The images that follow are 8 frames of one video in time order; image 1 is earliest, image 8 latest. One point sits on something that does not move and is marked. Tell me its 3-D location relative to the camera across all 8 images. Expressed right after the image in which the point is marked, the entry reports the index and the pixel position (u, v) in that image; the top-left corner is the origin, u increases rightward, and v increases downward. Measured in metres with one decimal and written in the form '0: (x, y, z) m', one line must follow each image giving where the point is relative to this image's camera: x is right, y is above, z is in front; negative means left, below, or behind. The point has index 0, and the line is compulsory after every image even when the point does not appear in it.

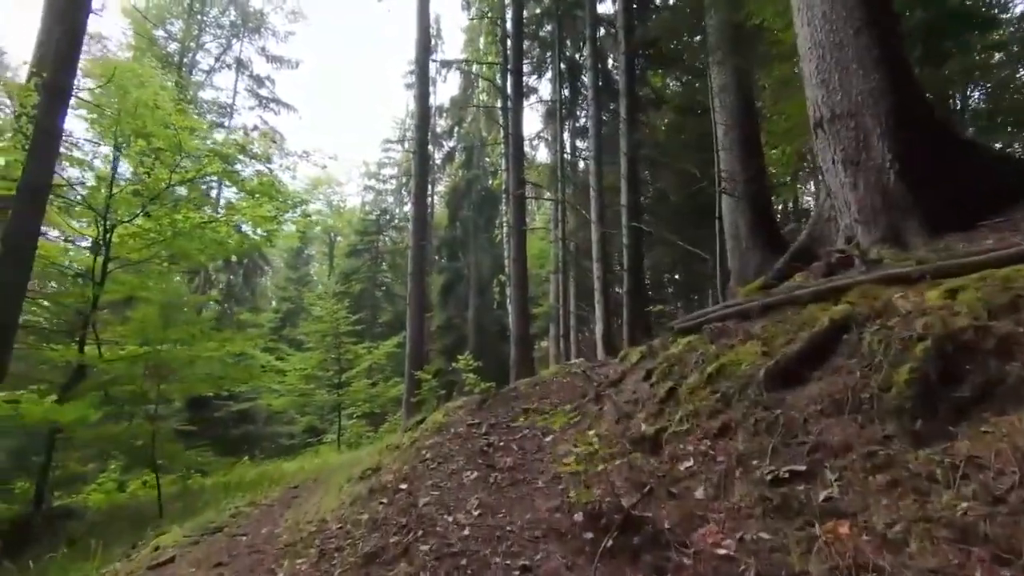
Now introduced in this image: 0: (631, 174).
0: (+2.2, +2.1, +12.3) m
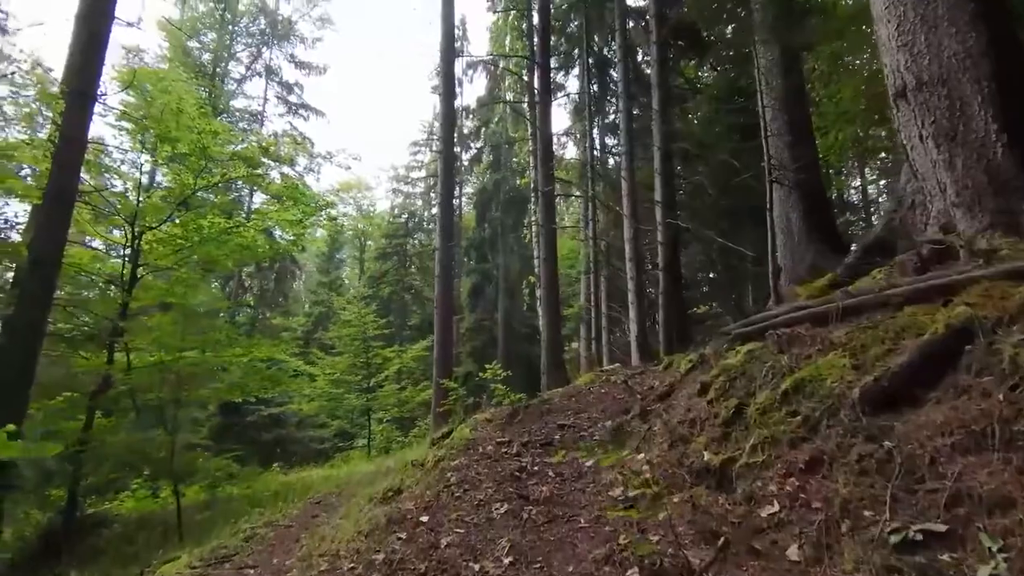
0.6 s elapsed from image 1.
0: (+2.7, +2.1, +11.8) m
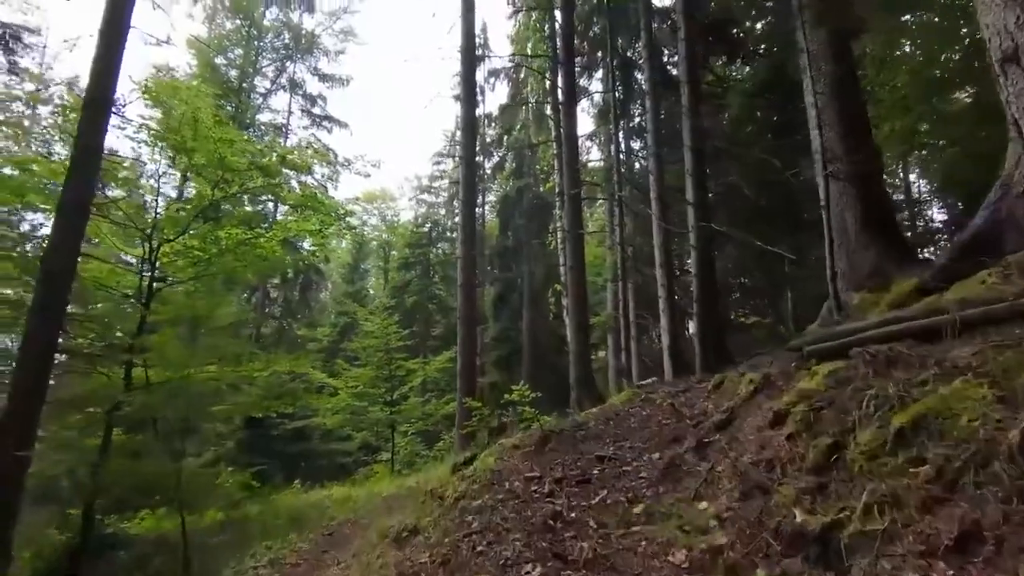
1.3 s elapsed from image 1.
0: (+3.1, +2.0, +11.3) m
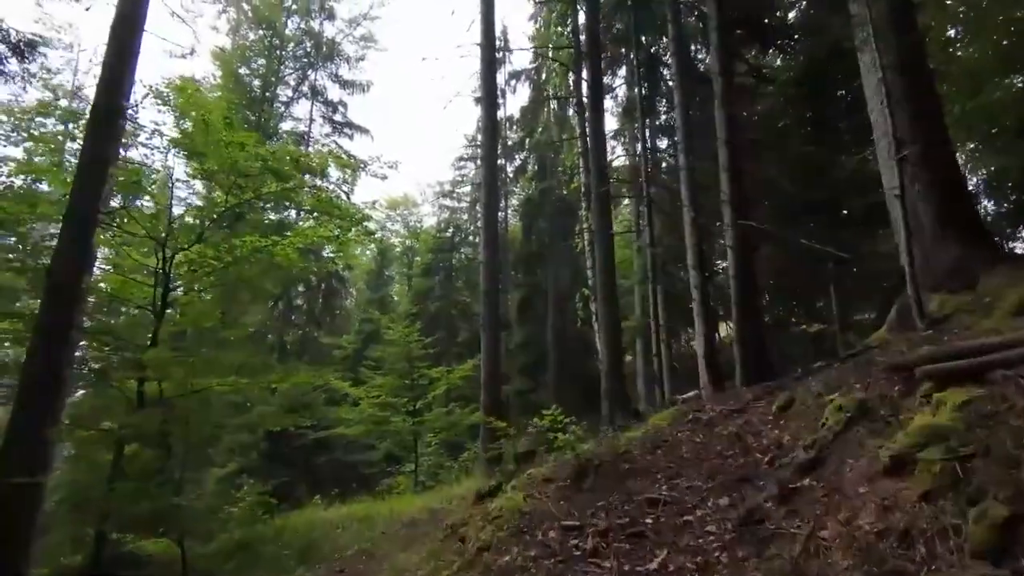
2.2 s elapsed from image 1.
0: (+3.5, +1.9, +10.7) m
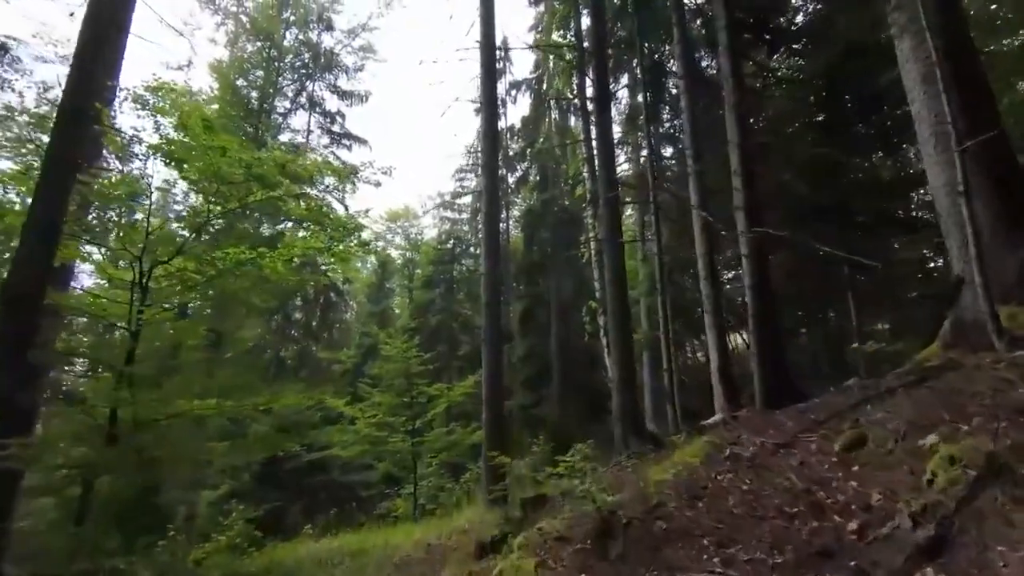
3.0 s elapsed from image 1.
0: (+3.6, +1.7, +10.1) m
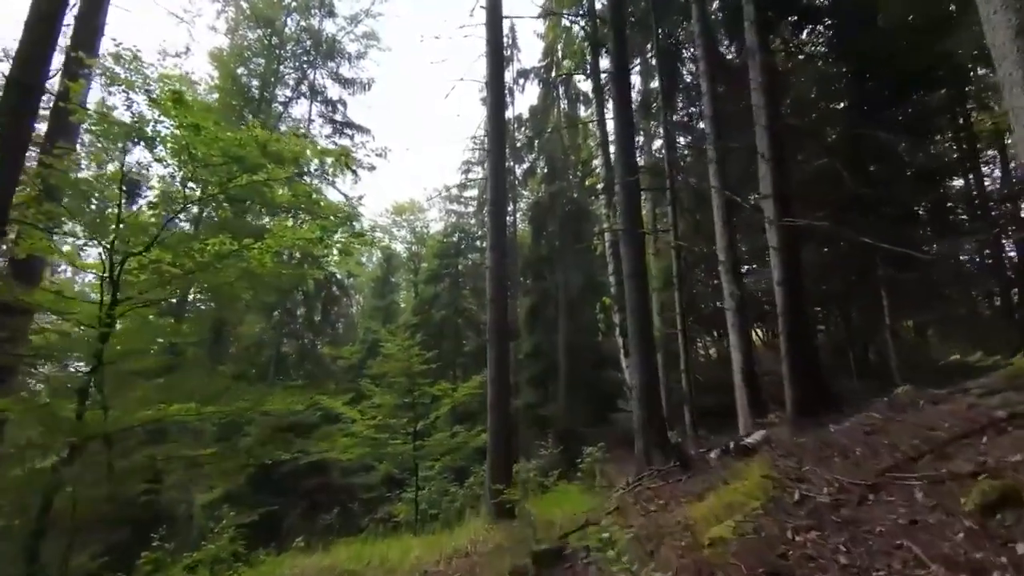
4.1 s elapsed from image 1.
0: (+3.7, +1.8, +9.3) m
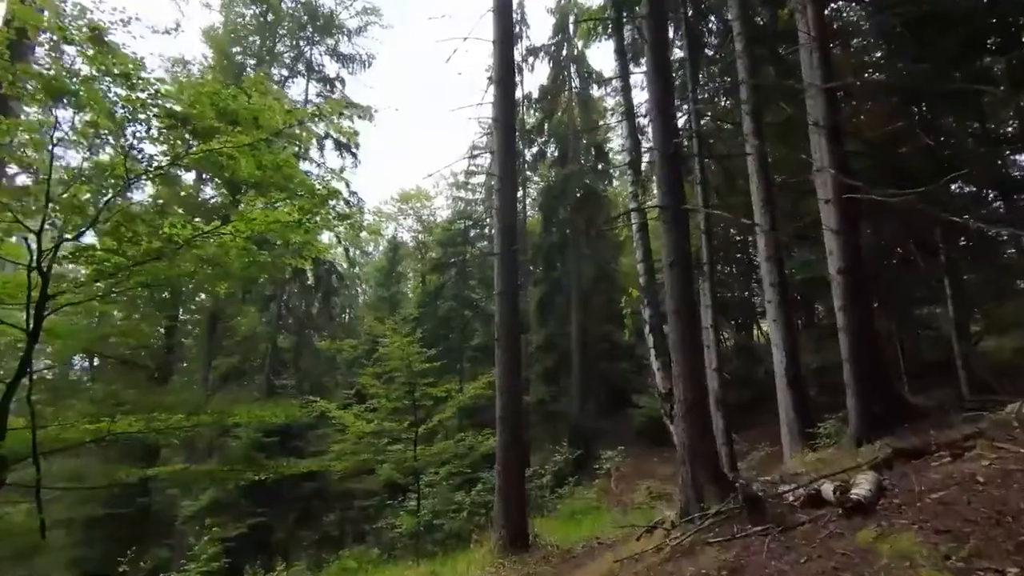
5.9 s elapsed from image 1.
0: (+3.8, +1.9, +8.0) m
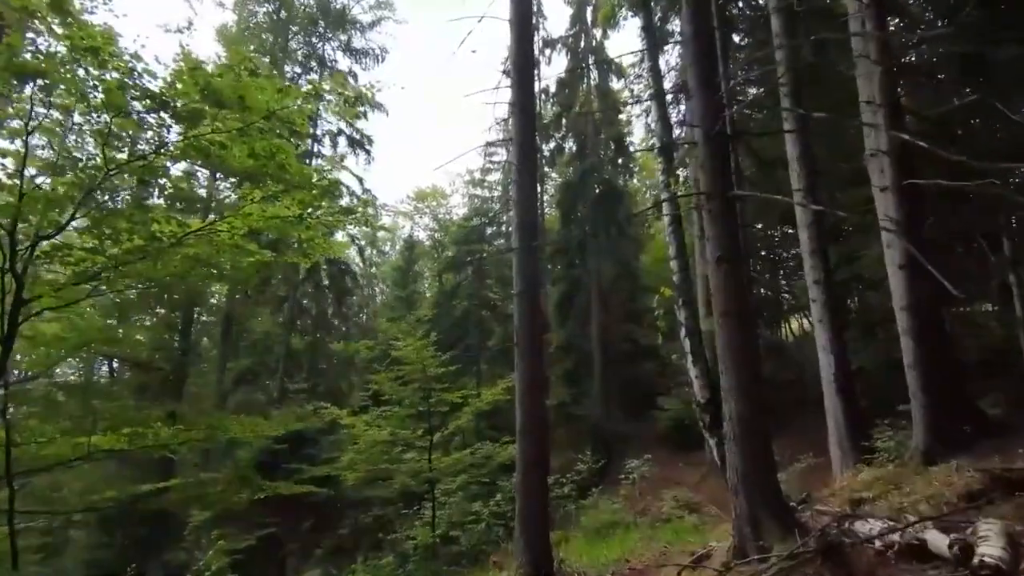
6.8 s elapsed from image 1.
0: (+4.0, +2.0, +7.2) m
